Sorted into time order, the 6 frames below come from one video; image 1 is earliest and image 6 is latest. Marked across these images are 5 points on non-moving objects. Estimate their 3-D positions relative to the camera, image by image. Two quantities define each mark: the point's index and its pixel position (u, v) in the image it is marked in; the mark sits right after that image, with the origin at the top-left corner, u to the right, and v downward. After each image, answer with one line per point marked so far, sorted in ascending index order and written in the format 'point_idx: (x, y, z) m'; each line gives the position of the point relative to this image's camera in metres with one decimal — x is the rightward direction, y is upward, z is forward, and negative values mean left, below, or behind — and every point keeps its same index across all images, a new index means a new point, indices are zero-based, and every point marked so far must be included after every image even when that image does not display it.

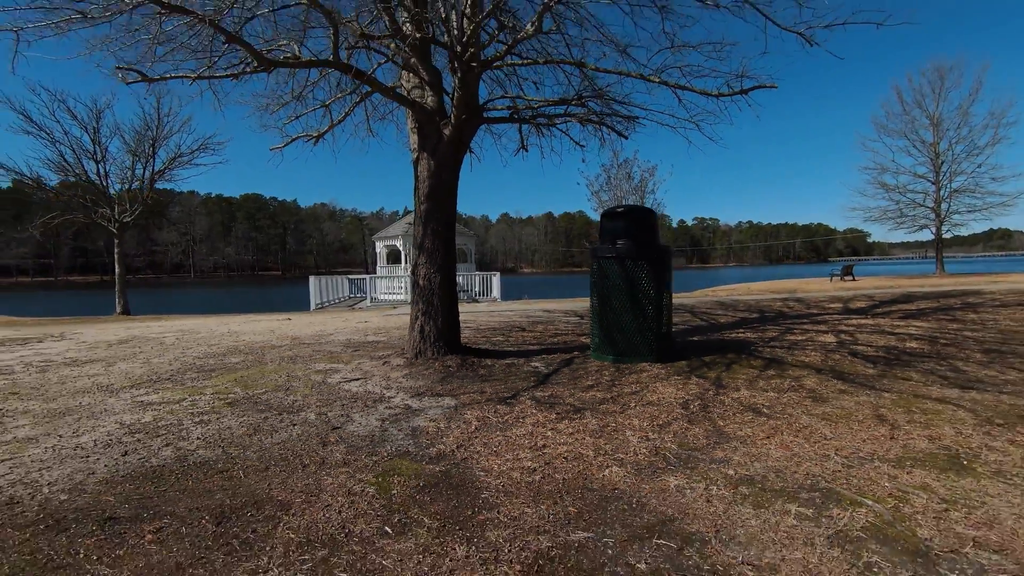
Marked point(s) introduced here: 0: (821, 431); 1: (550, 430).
0: (+1.6, -0.7, +2.7) m
1: (+0.2, -0.8, +2.9) m
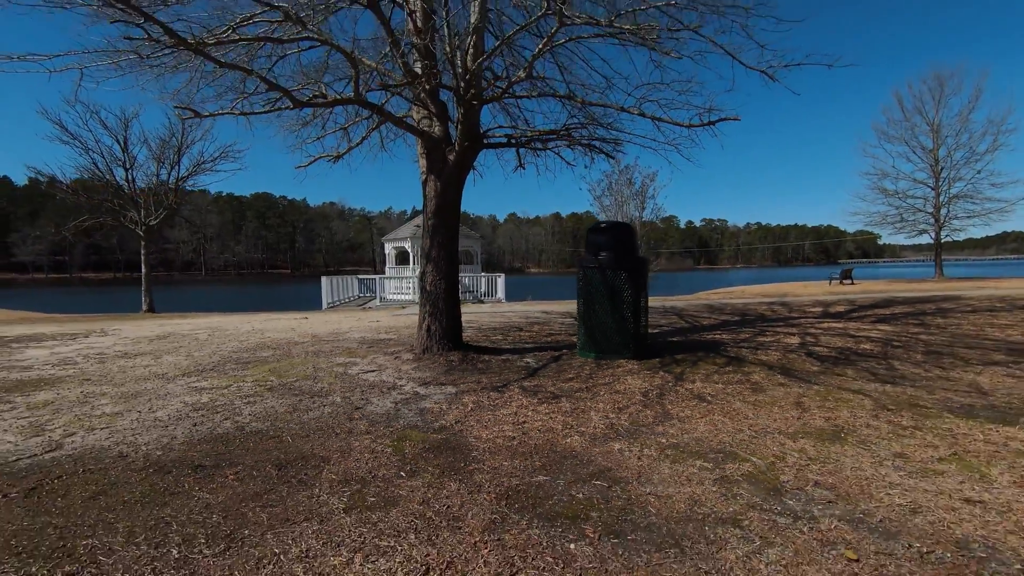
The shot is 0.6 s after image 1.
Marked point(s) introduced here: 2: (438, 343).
0: (+1.5, -0.8, +3.4) m
1: (+0.1, -0.8, +3.6) m
2: (-0.8, -0.6, +5.6) m
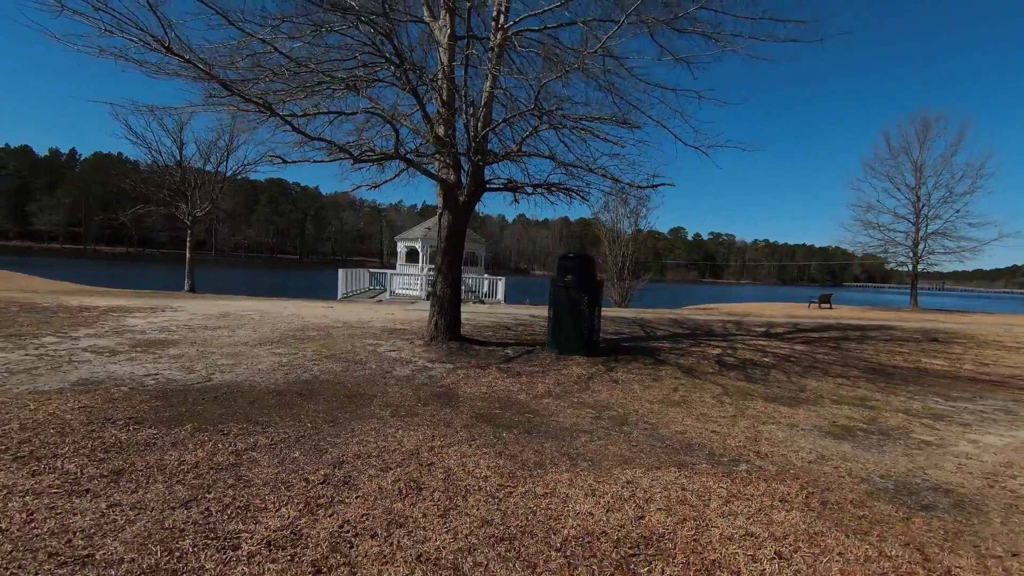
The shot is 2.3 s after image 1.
0: (+1.3, -1.1, +5.3) m
1: (-0.1, -1.0, +5.5) m
2: (-1.0, -0.7, +7.6) m
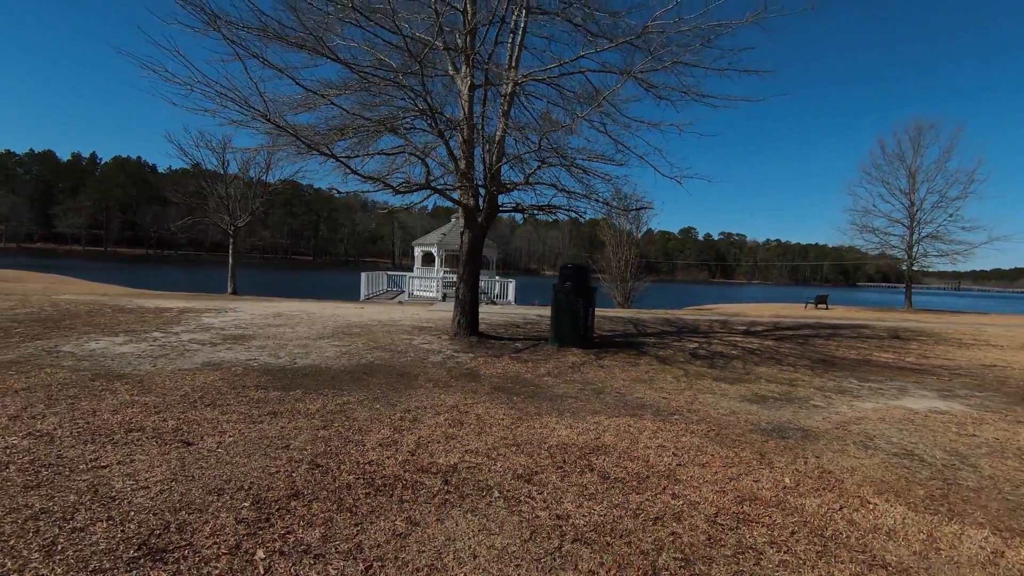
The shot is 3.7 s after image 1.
0: (+1.4, -1.1, +6.9) m
1: (0.0, -1.1, +7.1) m
2: (-0.9, -0.8, +9.2) m
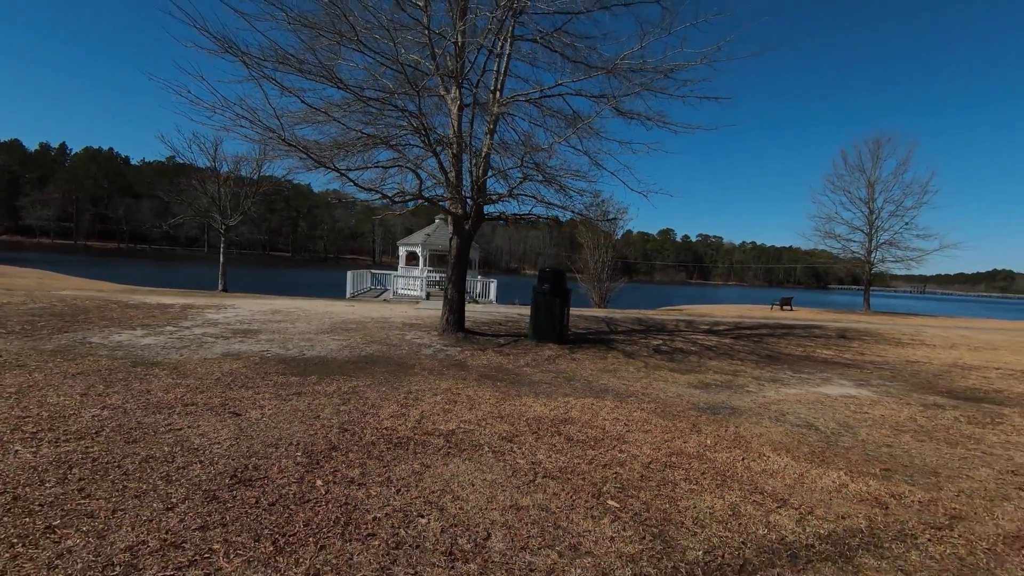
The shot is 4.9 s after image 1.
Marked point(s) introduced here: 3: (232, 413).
0: (+1.1, -1.2, +8.0) m
1: (-0.3, -1.1, +8.1) m
2: (-1.2, -0.8, +10.1) m
3: (-2.5, -1.1, +4.6) m
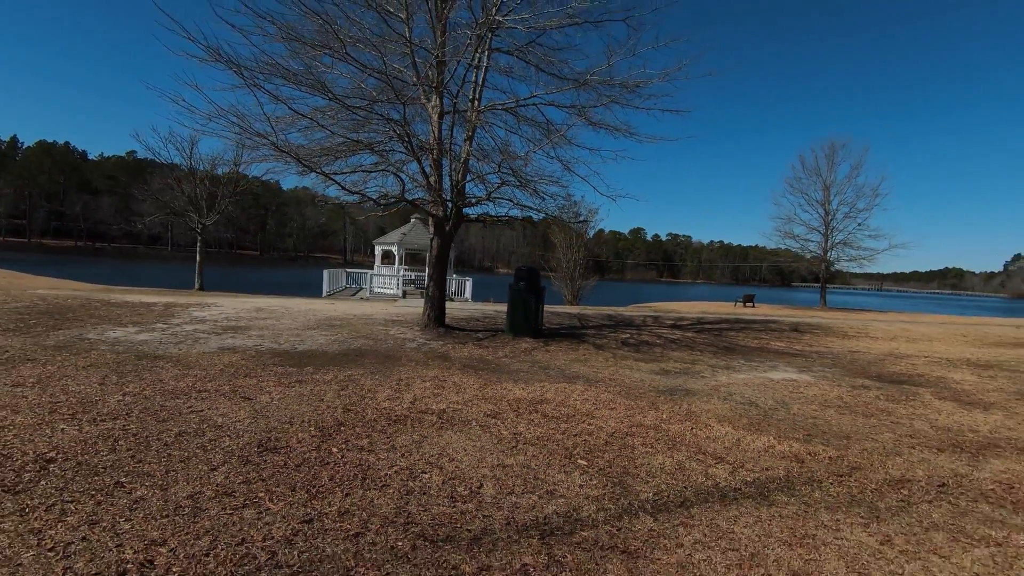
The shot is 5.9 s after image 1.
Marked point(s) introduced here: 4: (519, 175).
0: (+0.8, -1.1, +8.7) m
1: (-0.6, -1.1, +8.7) m
2: (-1.7, -0.7, +10.7) m
3: (-2.7, -1.1, +5.1) m
4: (+0.2, +2.3, +10.4) m
